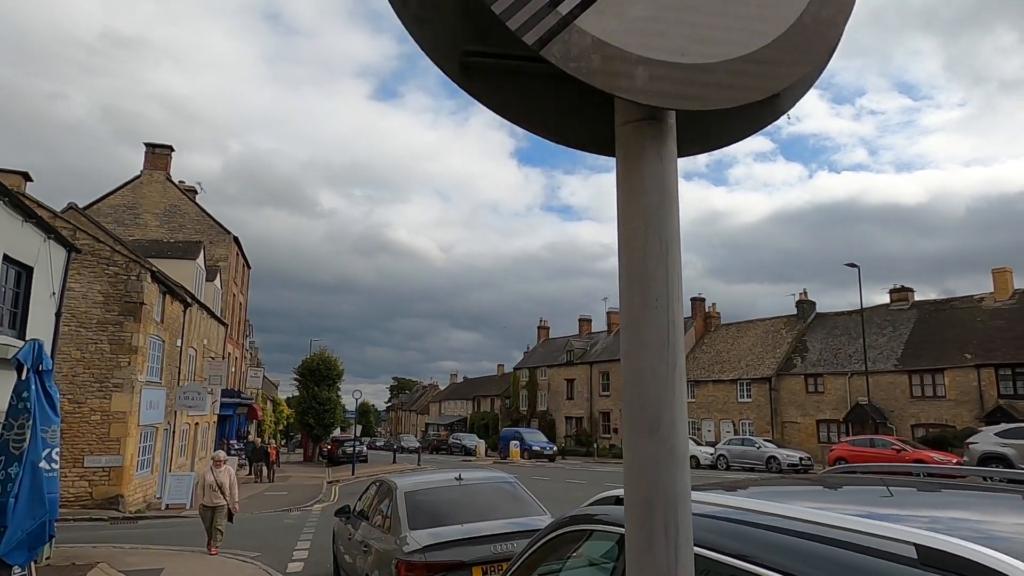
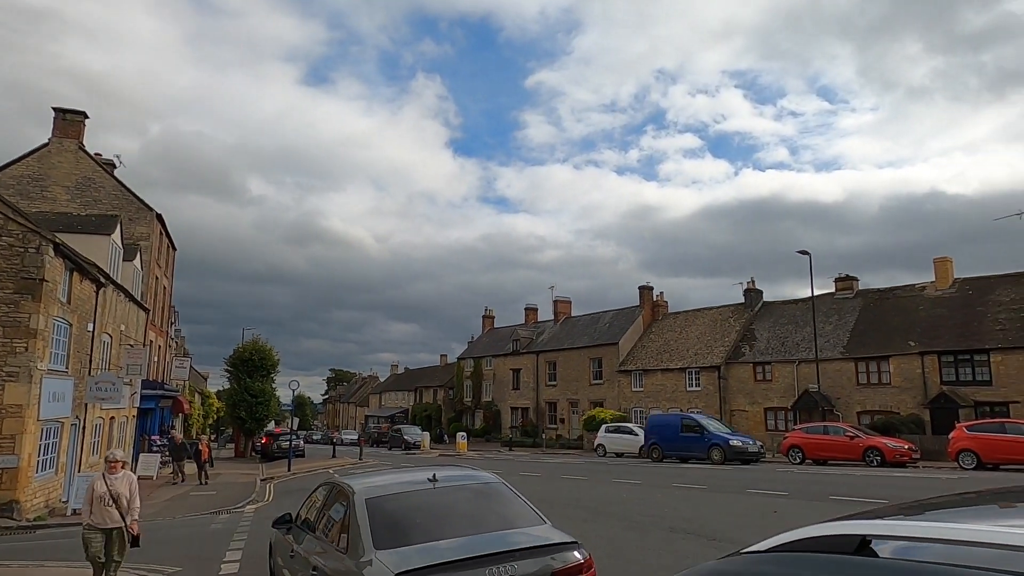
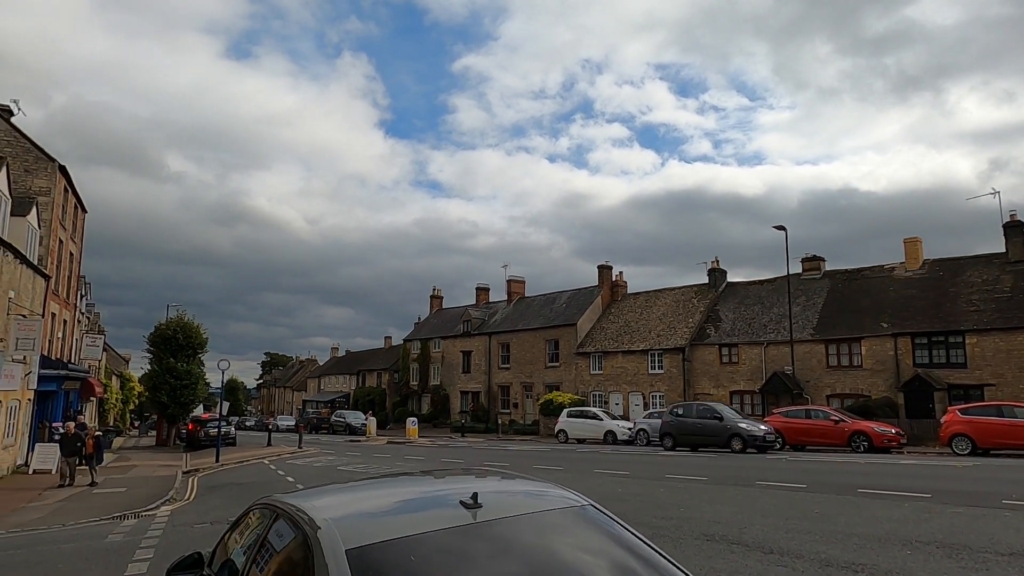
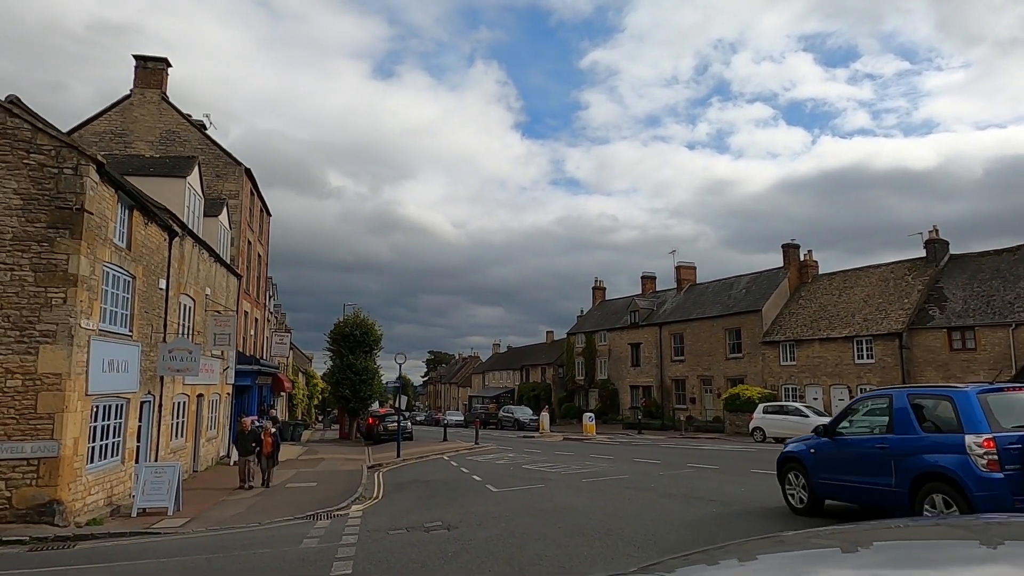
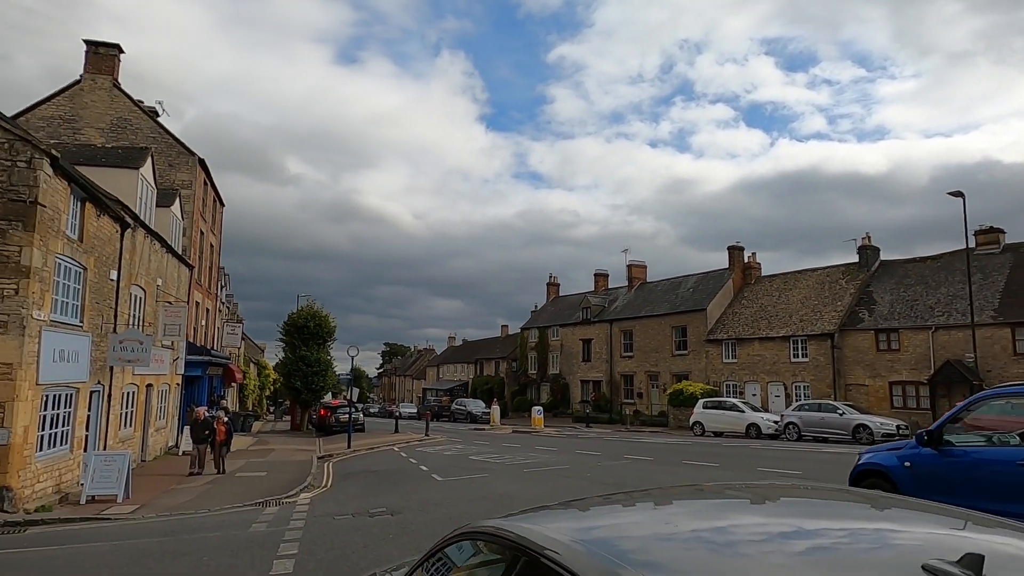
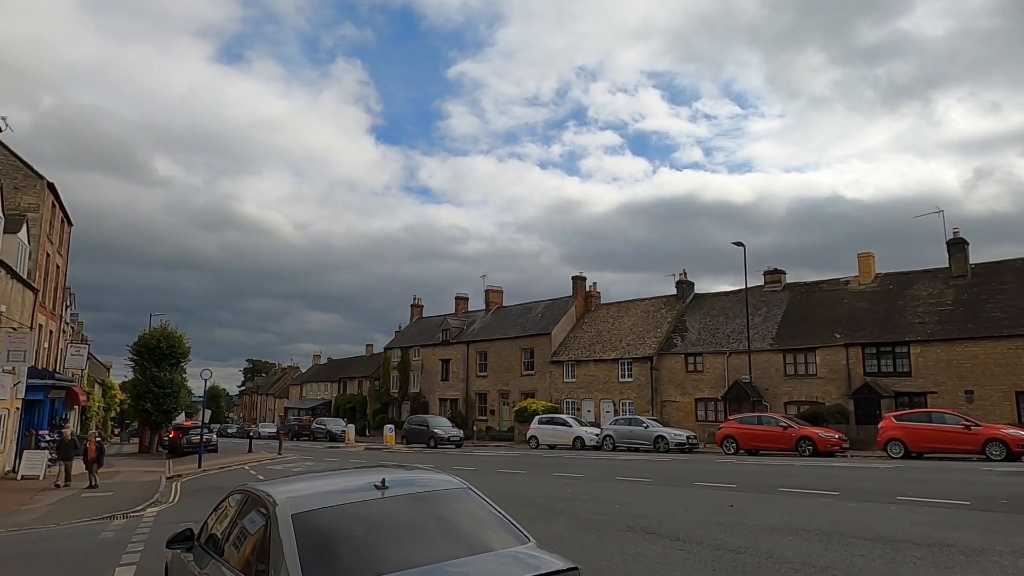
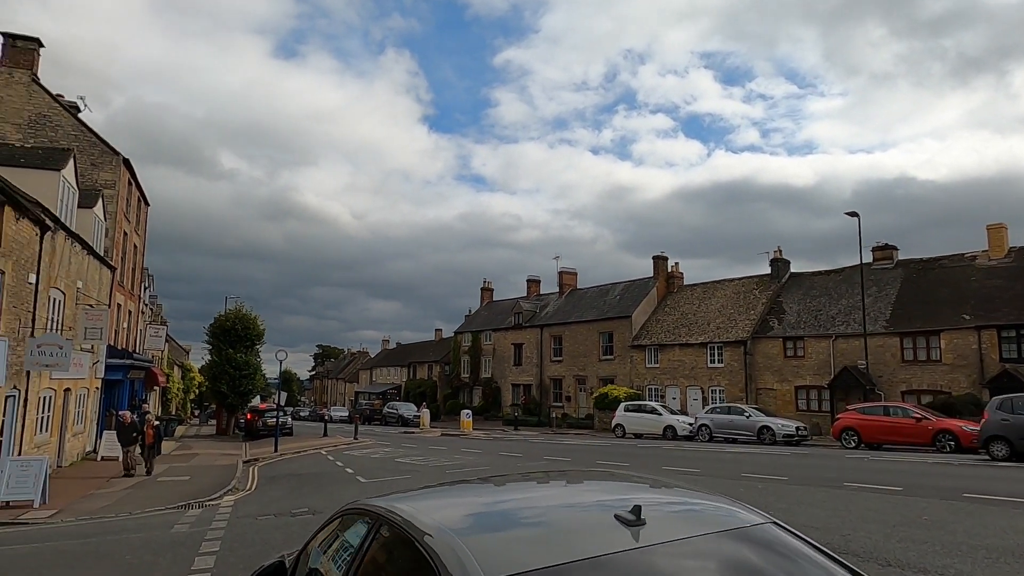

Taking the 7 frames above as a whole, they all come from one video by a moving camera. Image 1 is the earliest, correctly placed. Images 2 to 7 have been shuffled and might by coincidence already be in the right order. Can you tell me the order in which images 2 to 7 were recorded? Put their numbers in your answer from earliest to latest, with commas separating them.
2, 6, 3, 7, 5, 4
